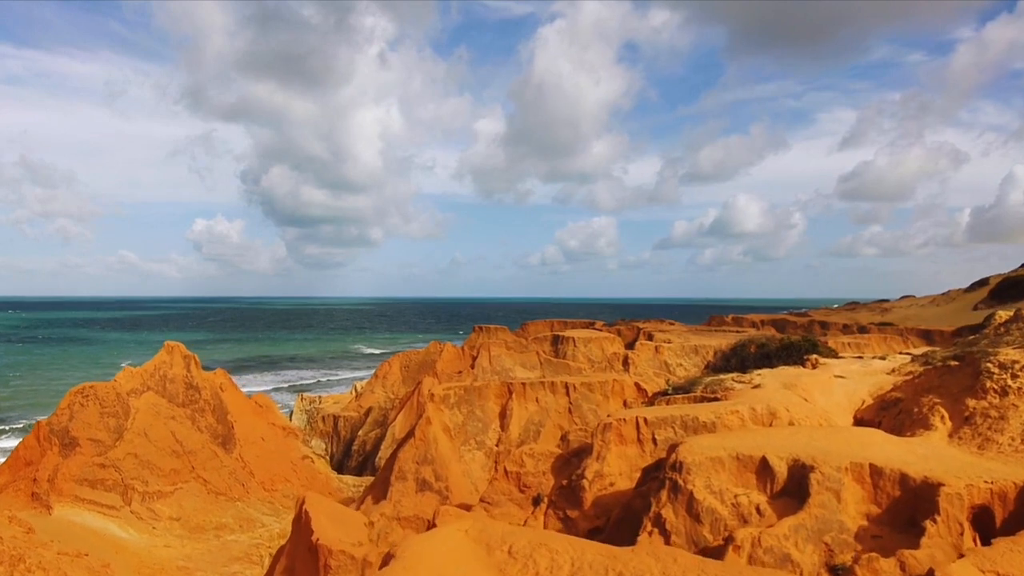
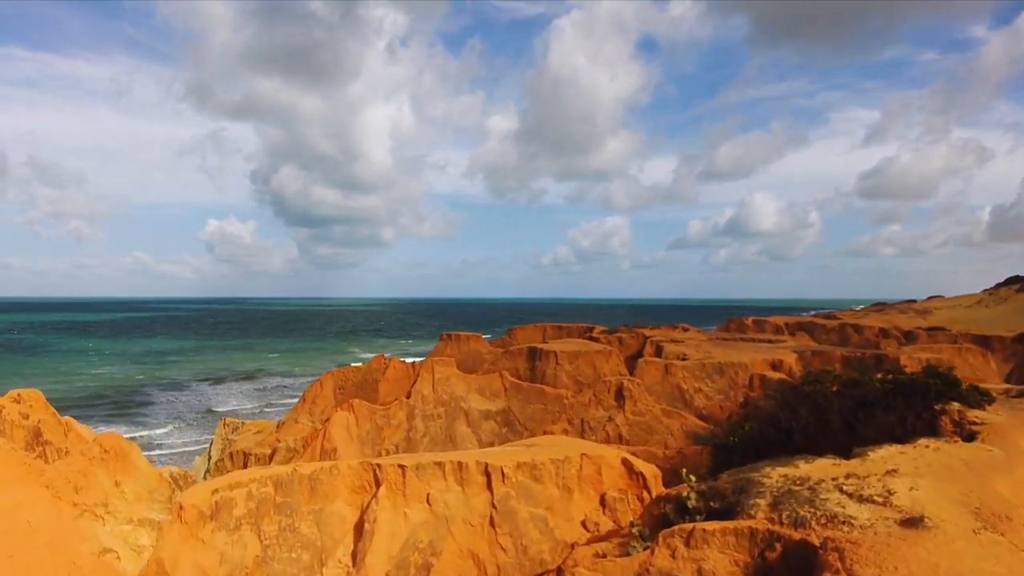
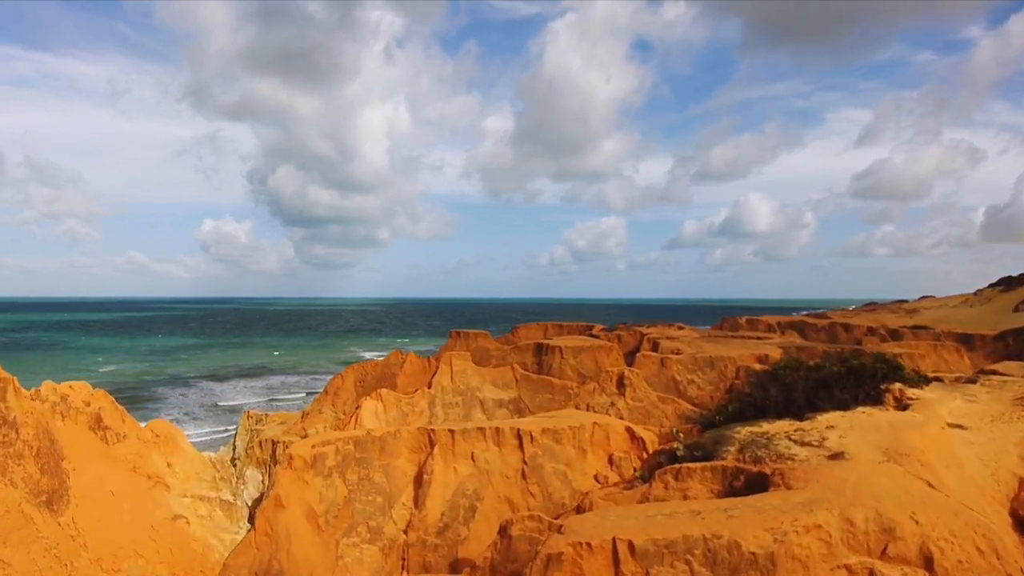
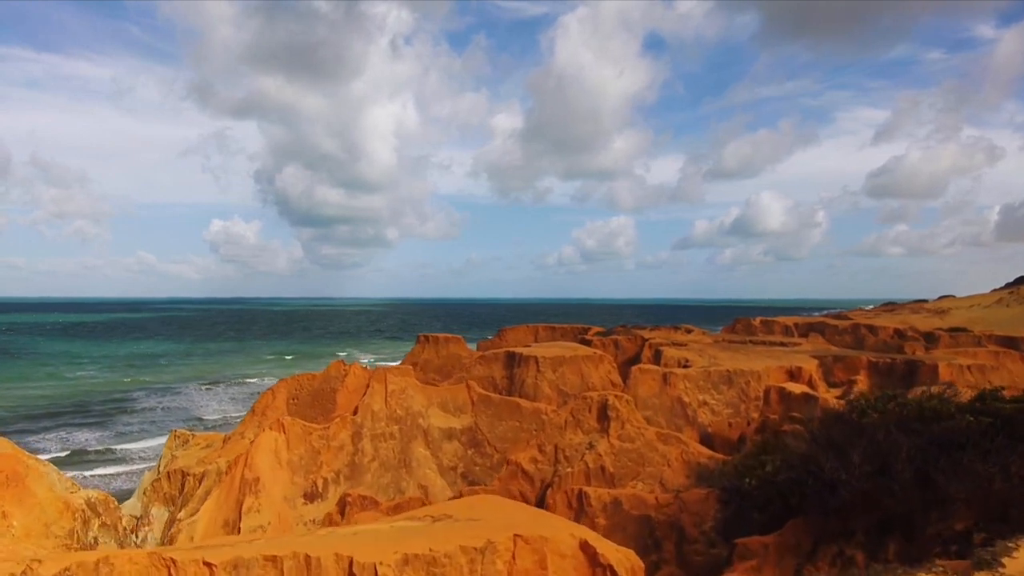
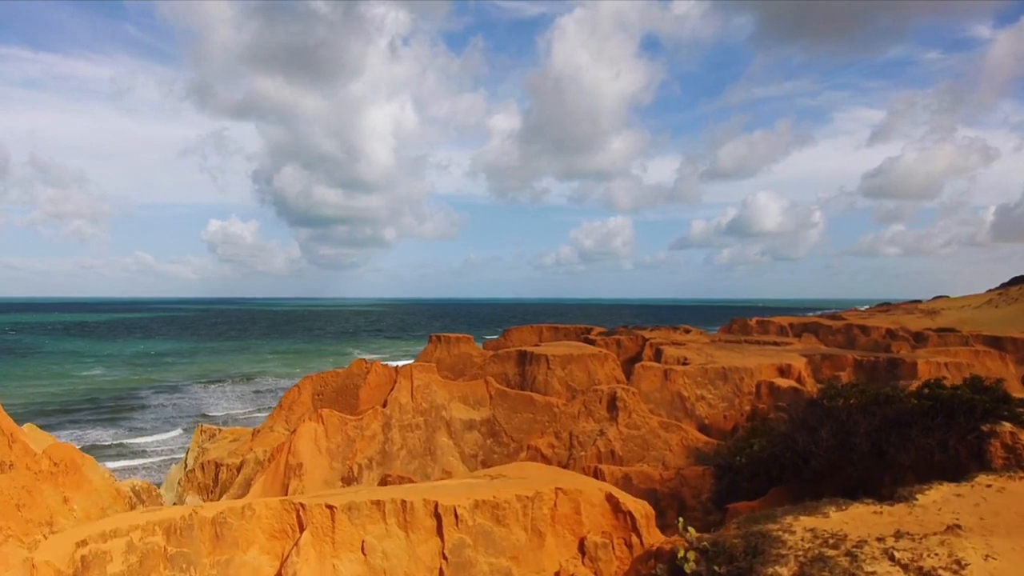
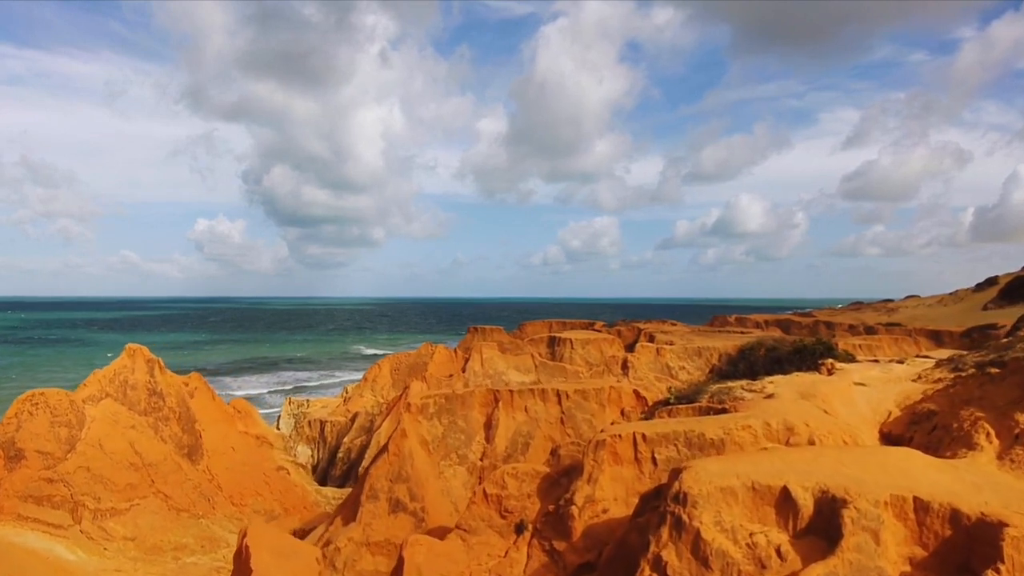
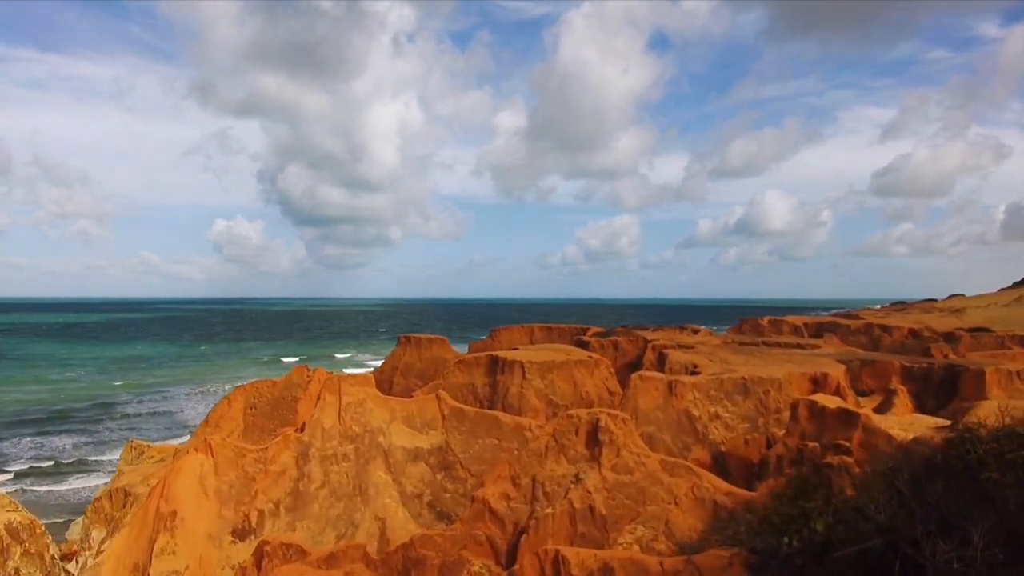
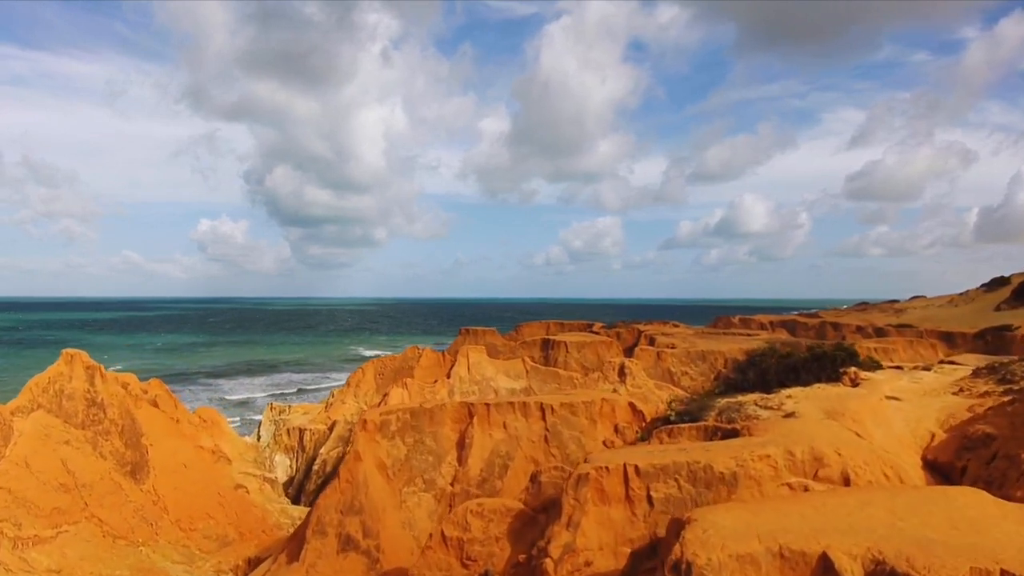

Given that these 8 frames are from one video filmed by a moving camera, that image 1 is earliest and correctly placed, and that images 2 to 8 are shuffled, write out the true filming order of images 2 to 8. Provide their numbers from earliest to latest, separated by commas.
6, 8, 3, 2, 5, 4, 7
